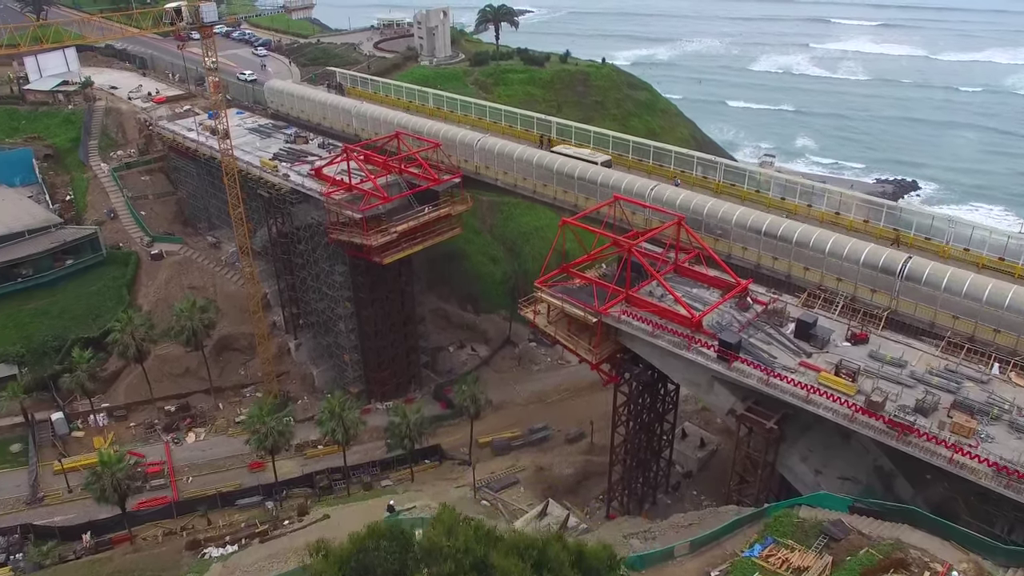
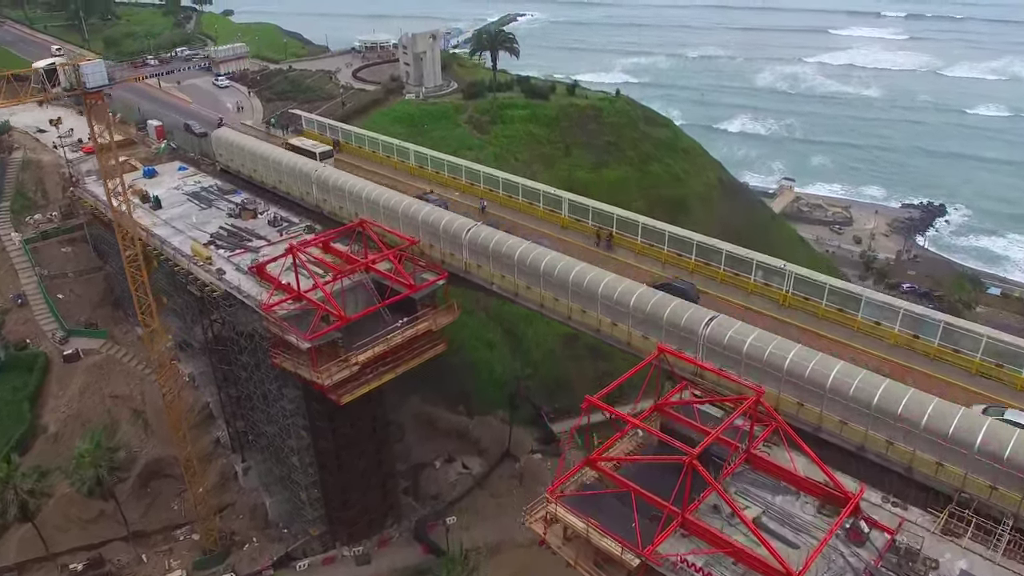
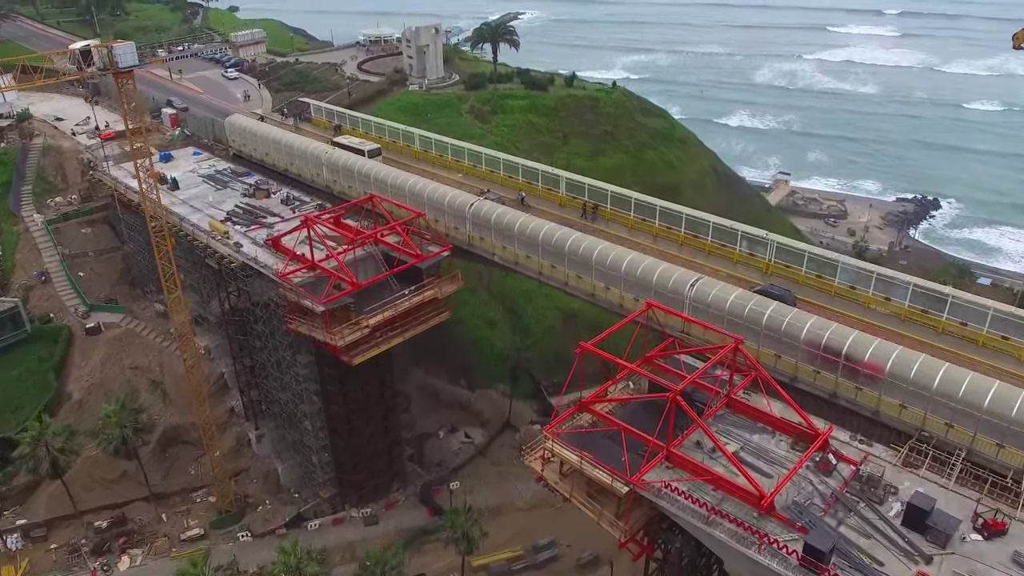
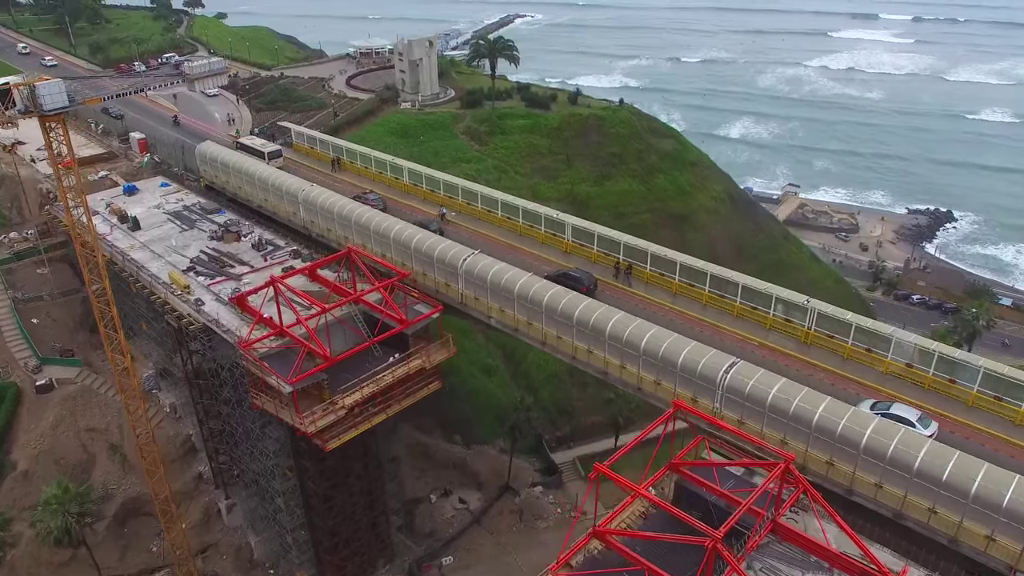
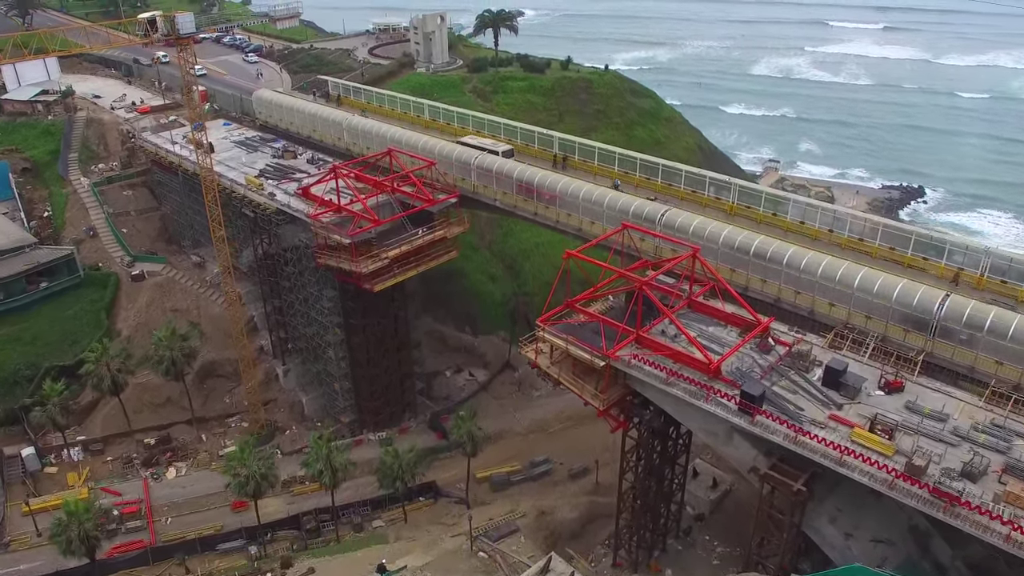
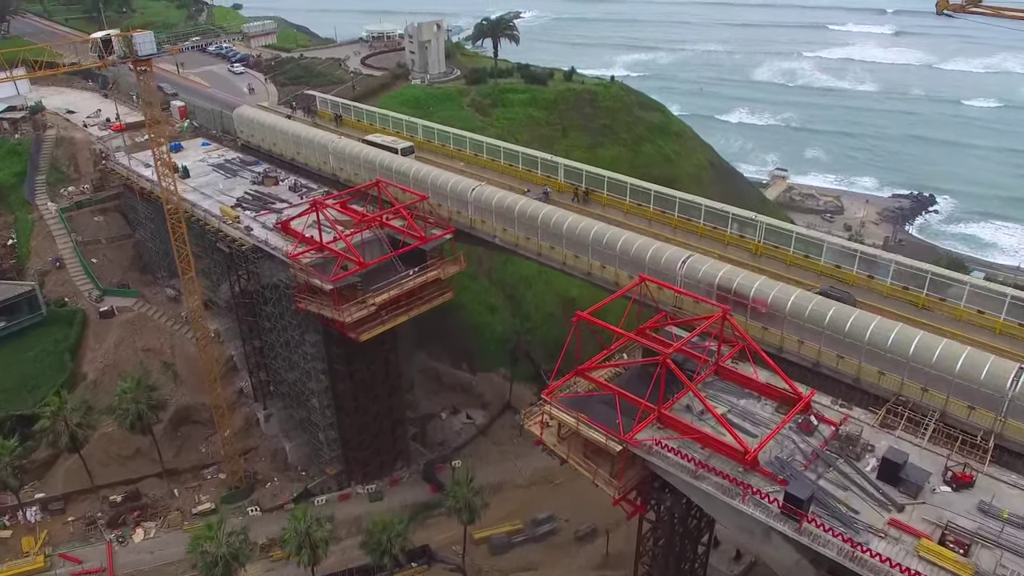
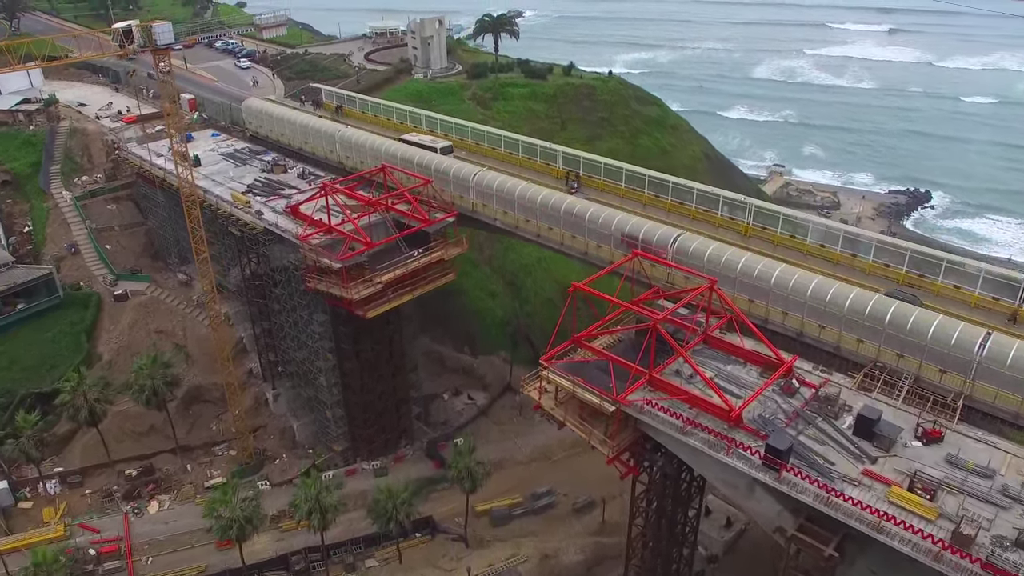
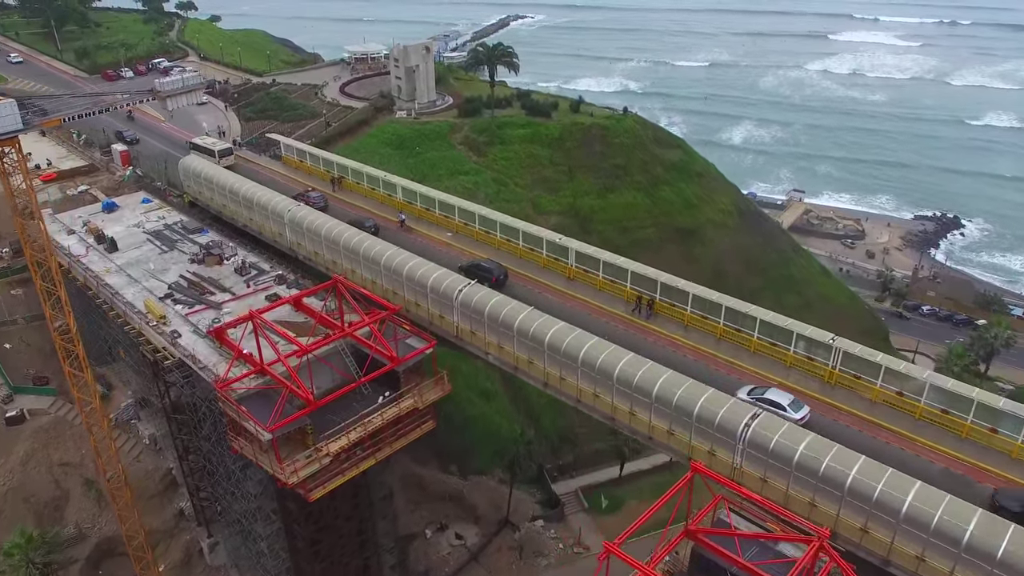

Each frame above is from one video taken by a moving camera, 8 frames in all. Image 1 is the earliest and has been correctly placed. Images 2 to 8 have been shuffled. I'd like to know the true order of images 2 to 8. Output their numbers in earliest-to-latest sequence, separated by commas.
5, 7, 6, 3, 2, 4, 8
